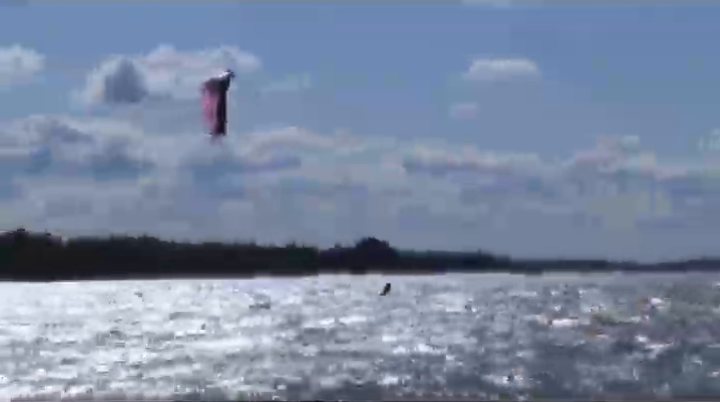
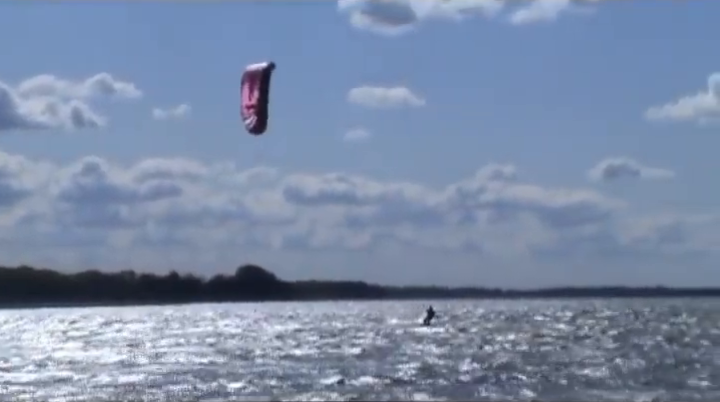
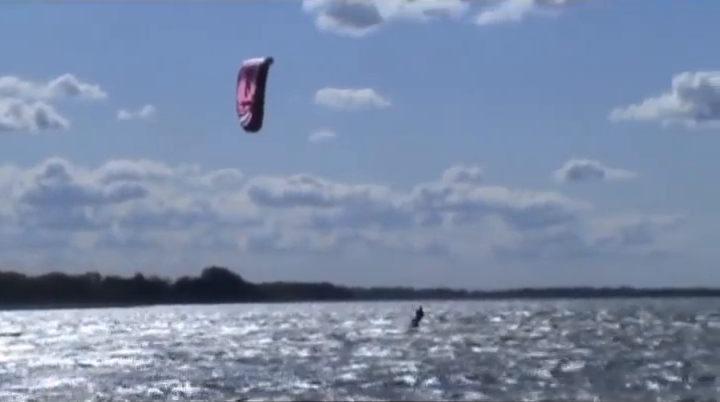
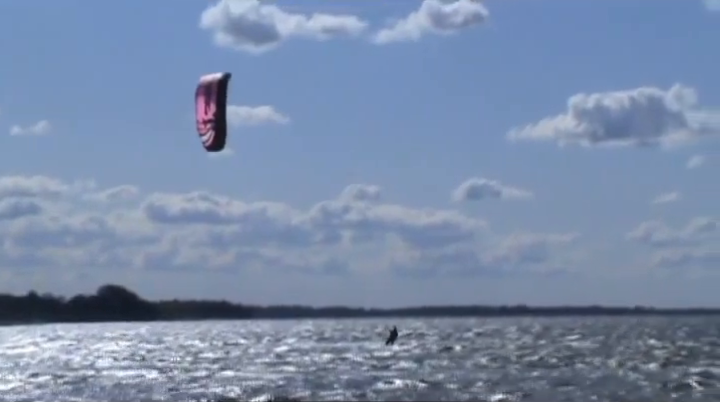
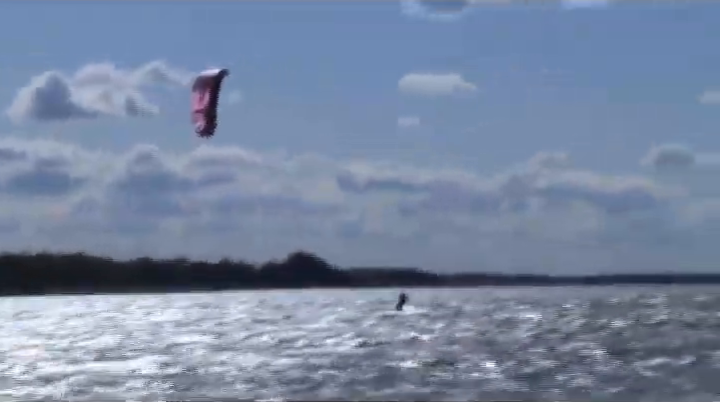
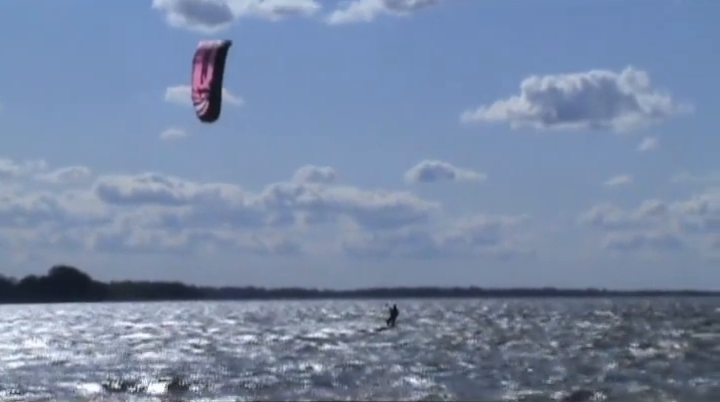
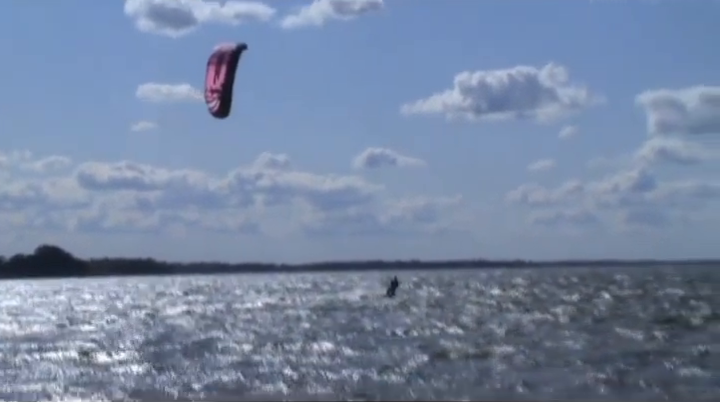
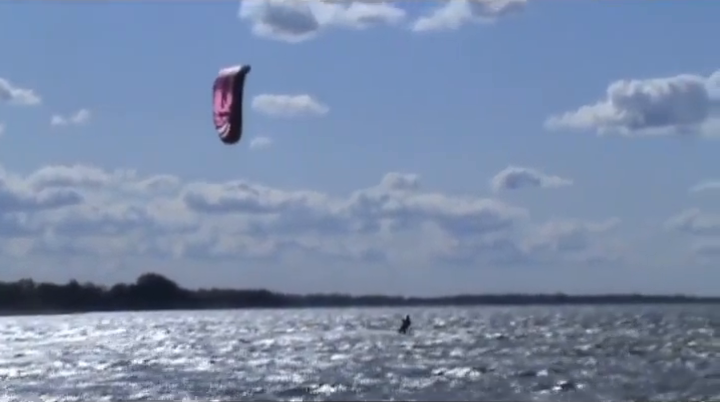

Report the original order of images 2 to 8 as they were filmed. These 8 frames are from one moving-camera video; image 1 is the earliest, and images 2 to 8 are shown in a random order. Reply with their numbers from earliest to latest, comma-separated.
5, 2, 3, 8, 4, 6, 7
